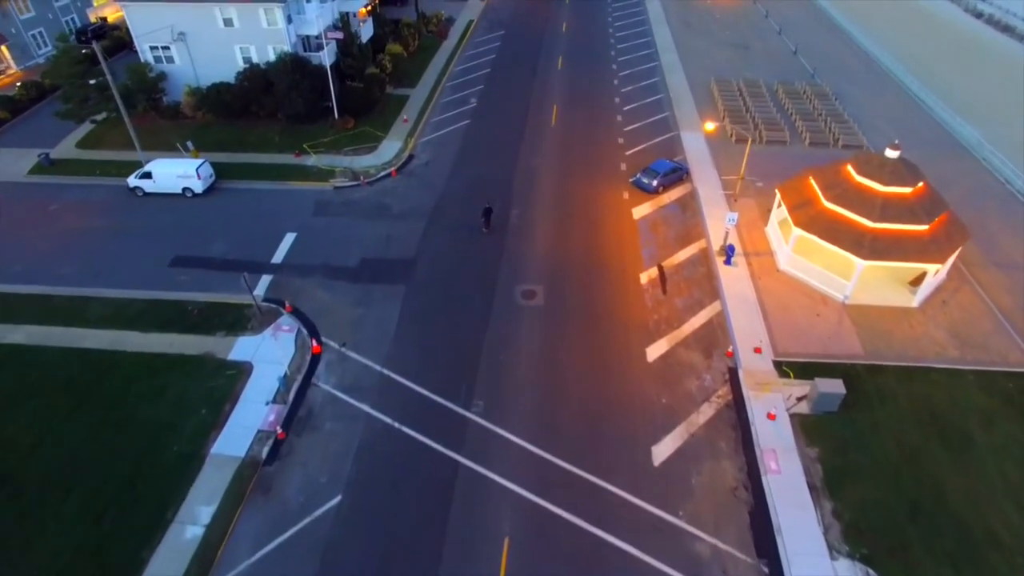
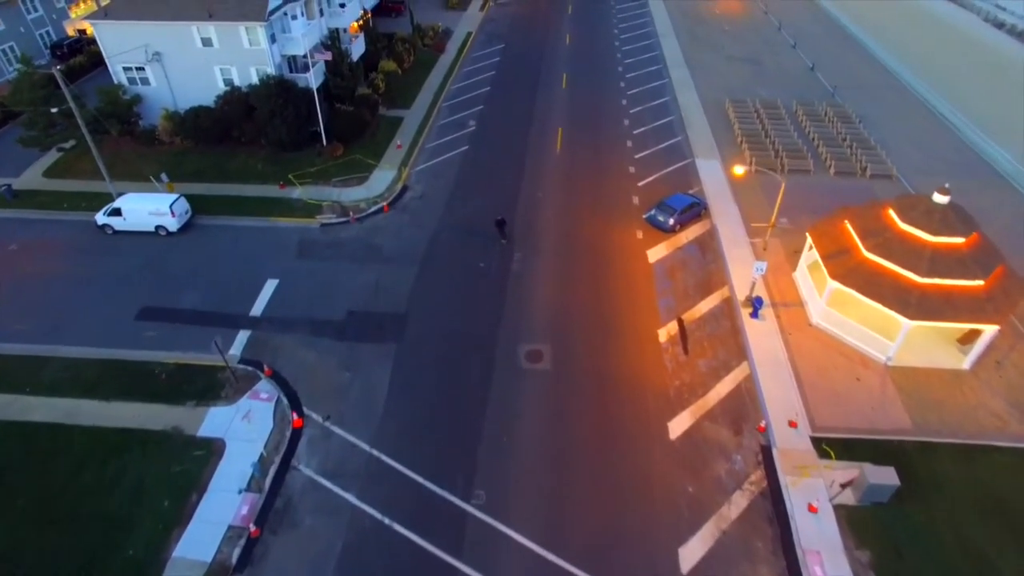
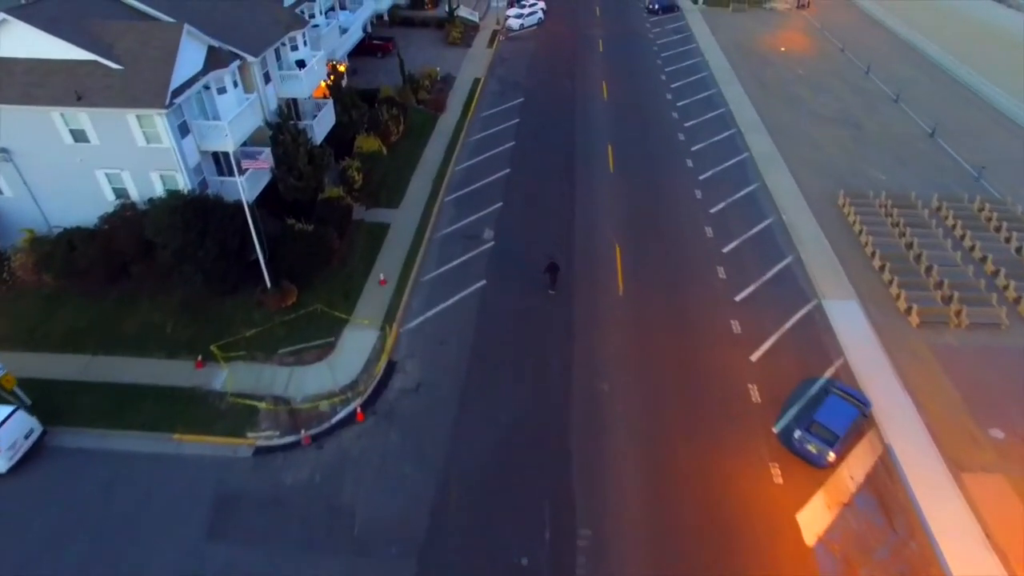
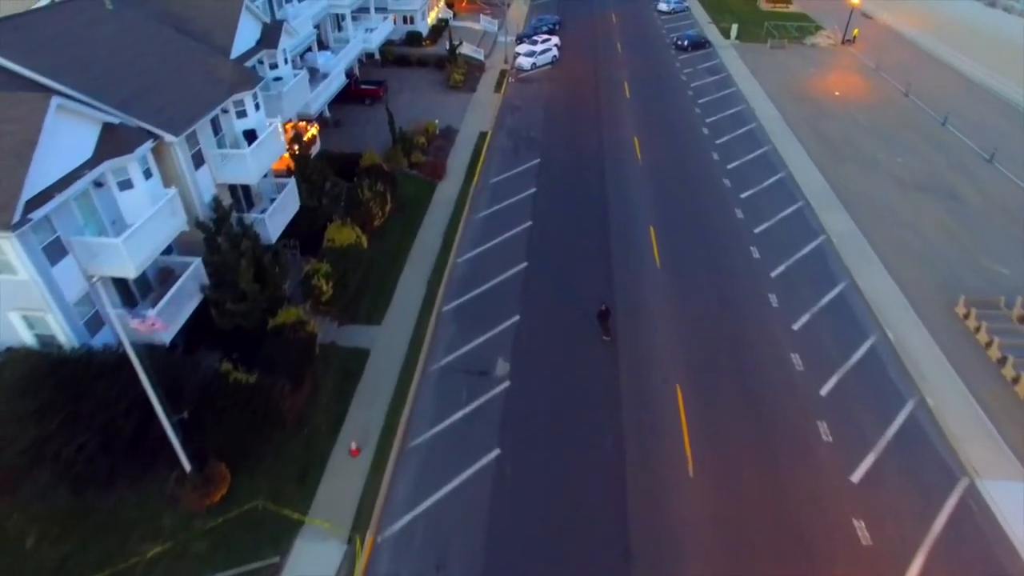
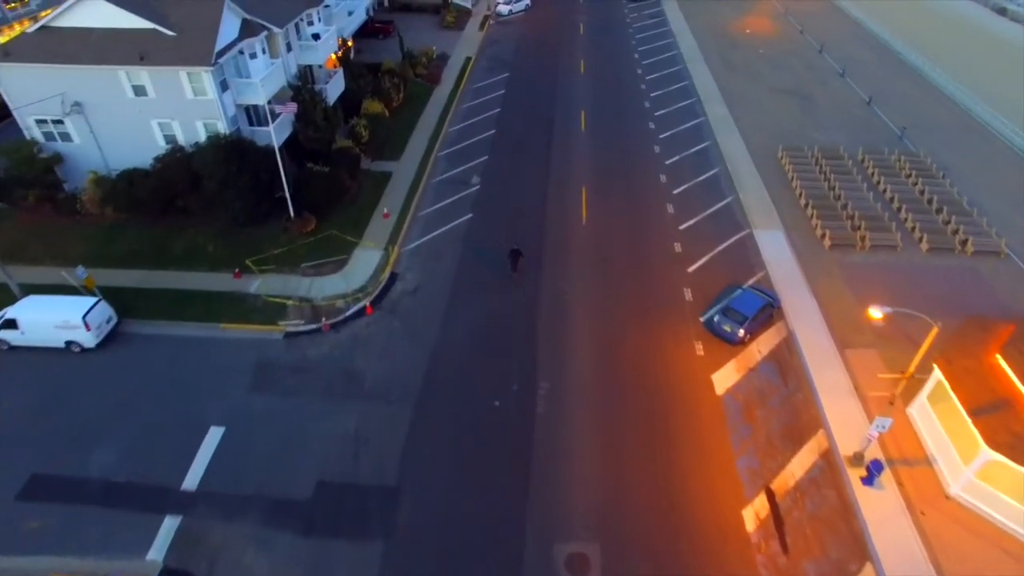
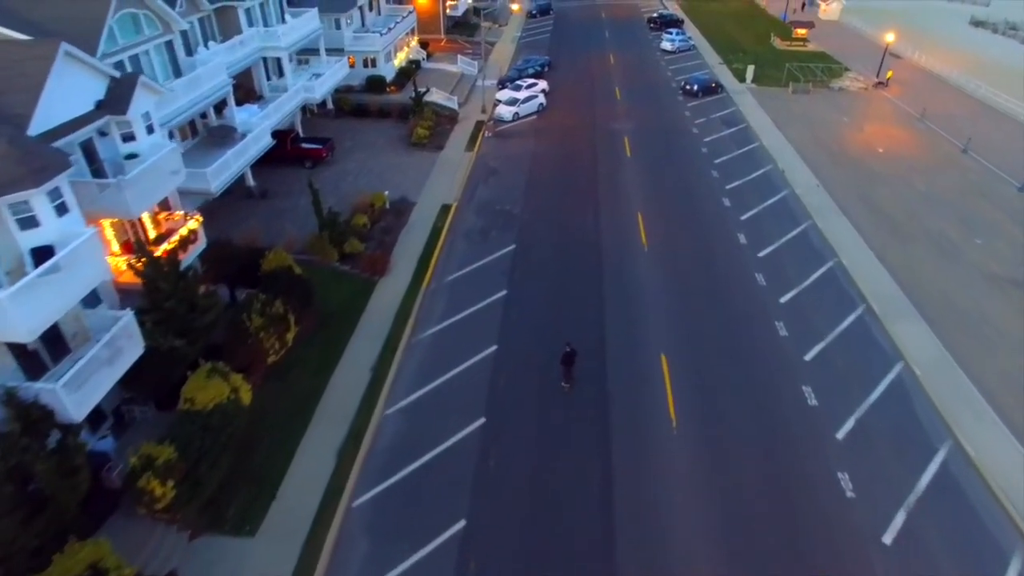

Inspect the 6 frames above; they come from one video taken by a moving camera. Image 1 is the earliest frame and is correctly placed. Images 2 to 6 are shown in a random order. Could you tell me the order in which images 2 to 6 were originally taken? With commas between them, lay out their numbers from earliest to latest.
2, 5, 3, 4, 6
